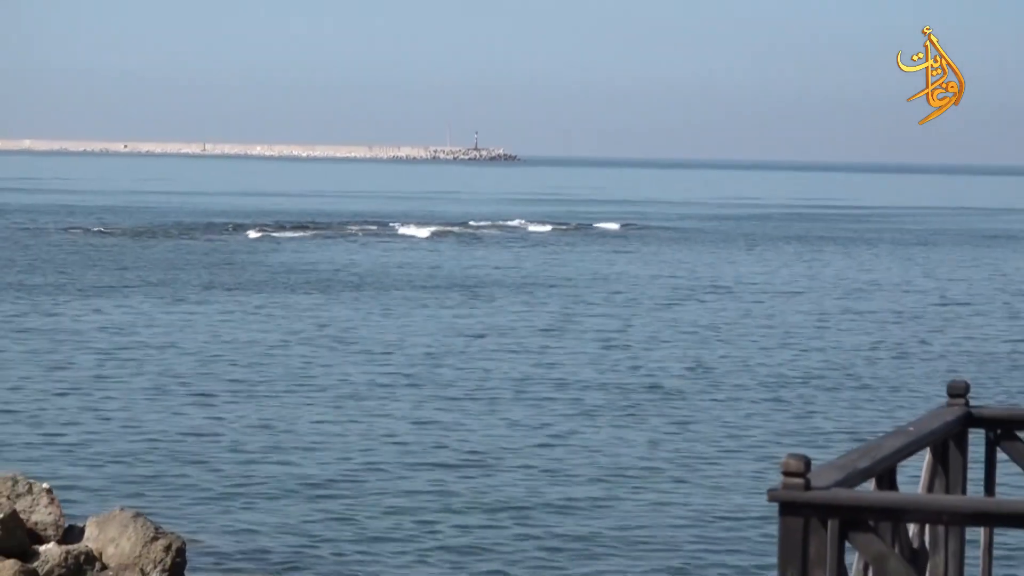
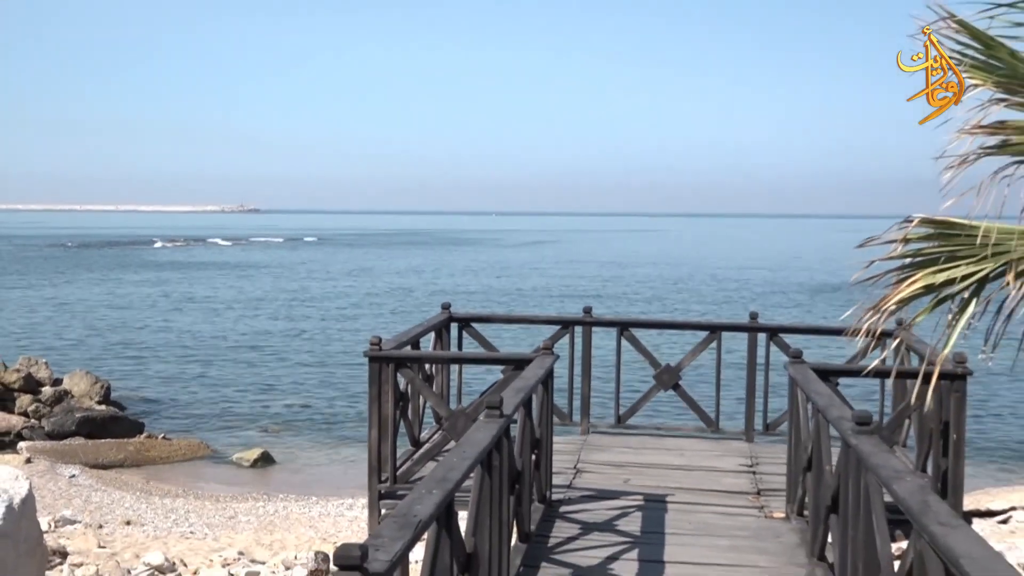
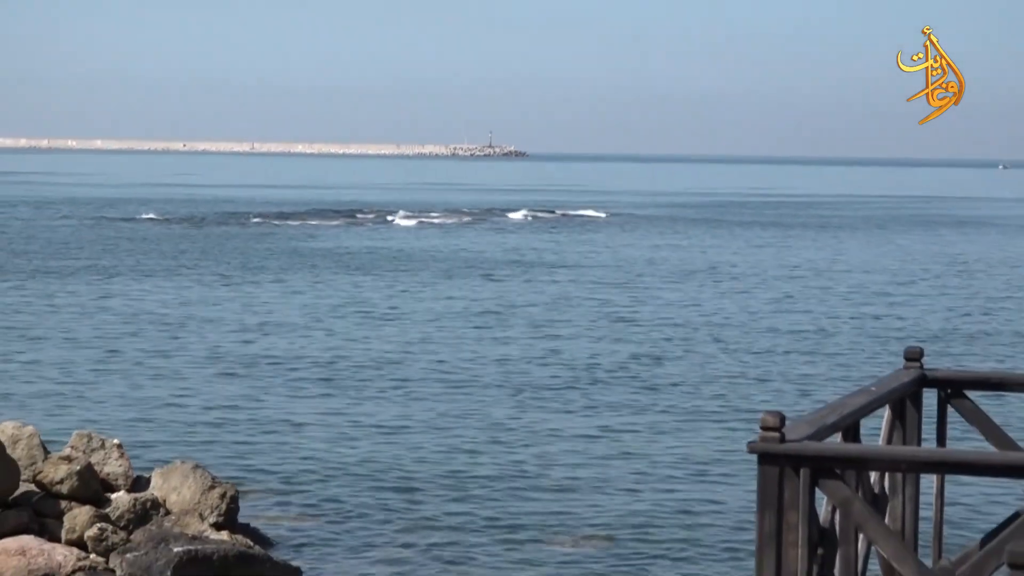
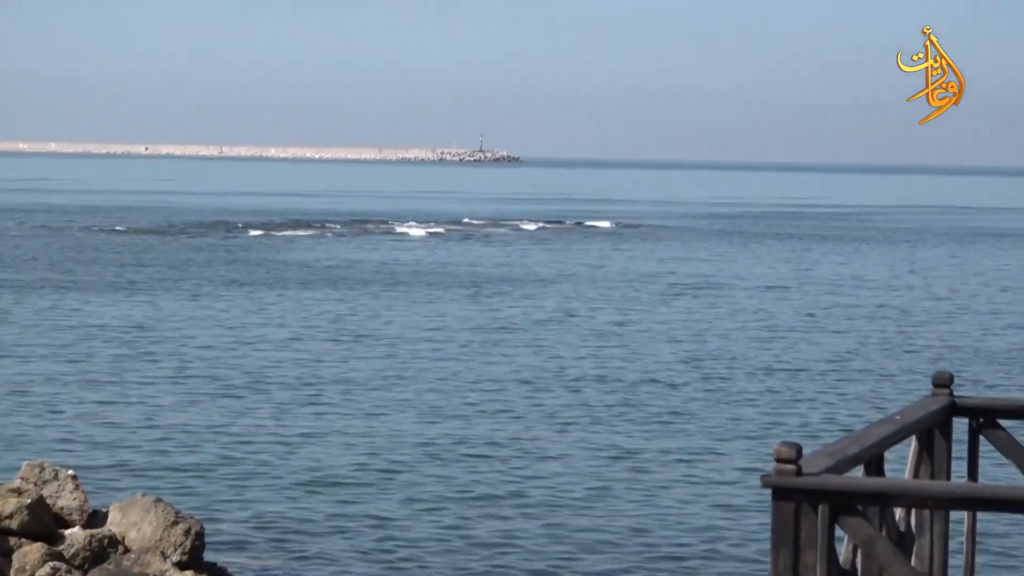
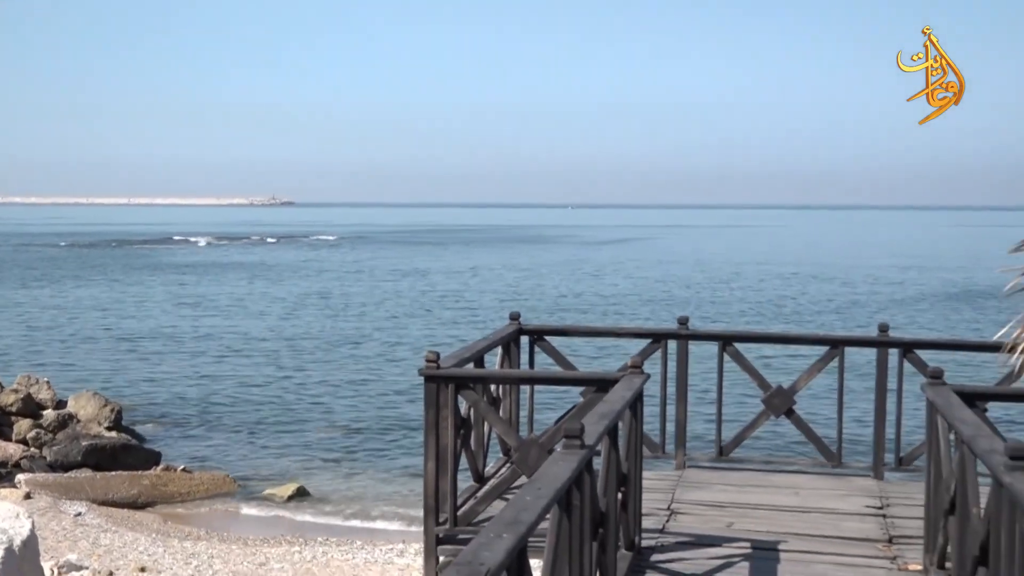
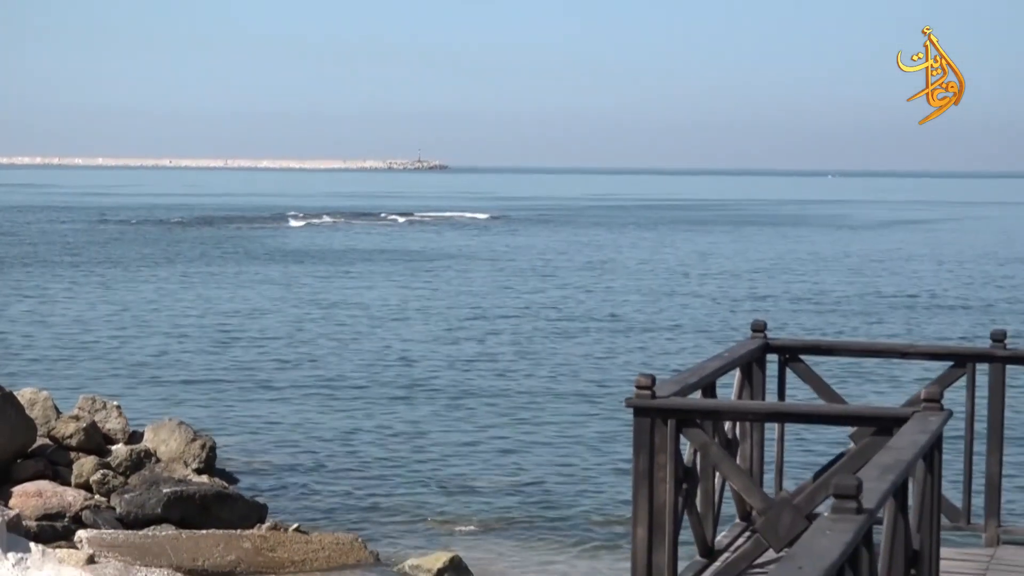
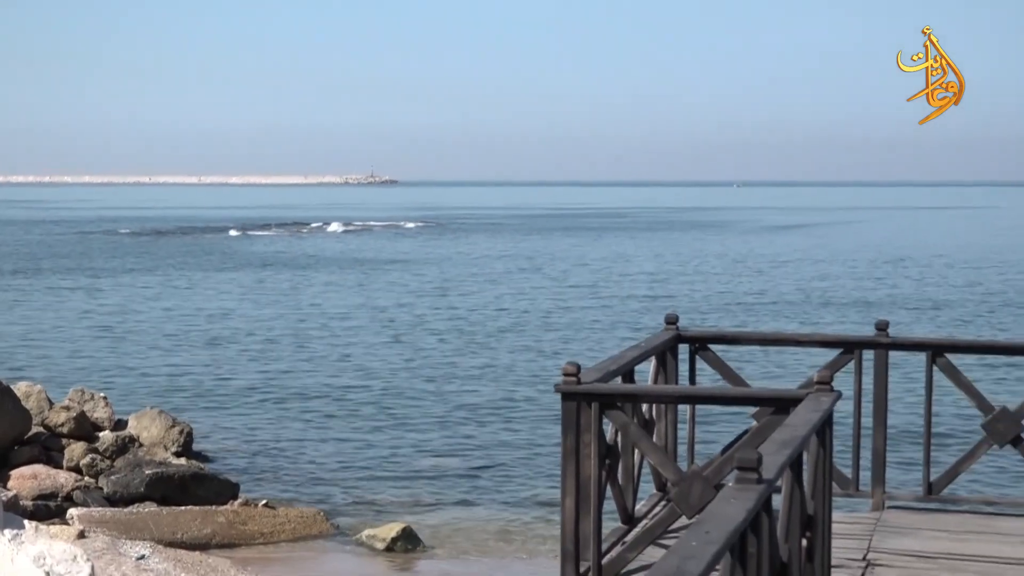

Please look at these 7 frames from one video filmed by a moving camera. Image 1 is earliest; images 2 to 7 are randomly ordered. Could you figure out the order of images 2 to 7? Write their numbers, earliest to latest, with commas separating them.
4, 3, 6, 7, 5, 2
